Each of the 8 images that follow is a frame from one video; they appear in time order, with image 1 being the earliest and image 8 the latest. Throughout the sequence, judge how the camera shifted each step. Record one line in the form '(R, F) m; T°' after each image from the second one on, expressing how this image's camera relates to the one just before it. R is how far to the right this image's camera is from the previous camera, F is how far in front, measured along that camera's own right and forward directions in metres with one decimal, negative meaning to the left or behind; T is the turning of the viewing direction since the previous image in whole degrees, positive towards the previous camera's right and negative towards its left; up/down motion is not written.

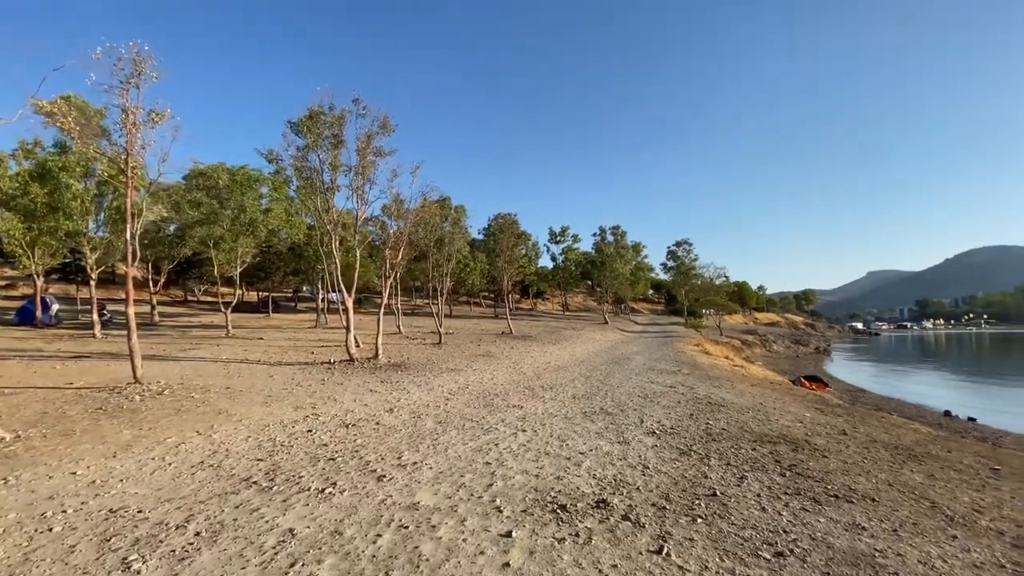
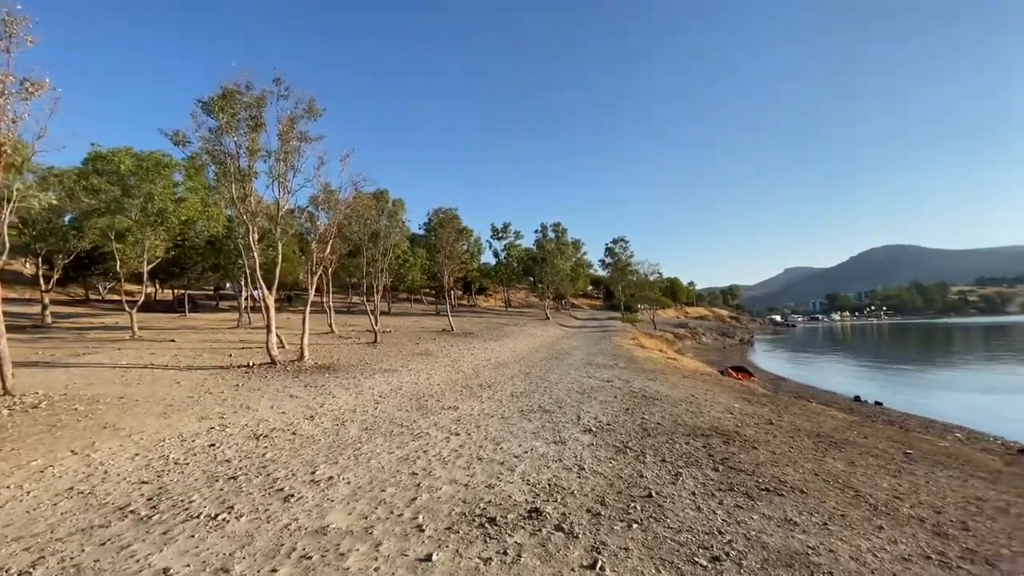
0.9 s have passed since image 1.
(+0.3, +0.8) m; +7°
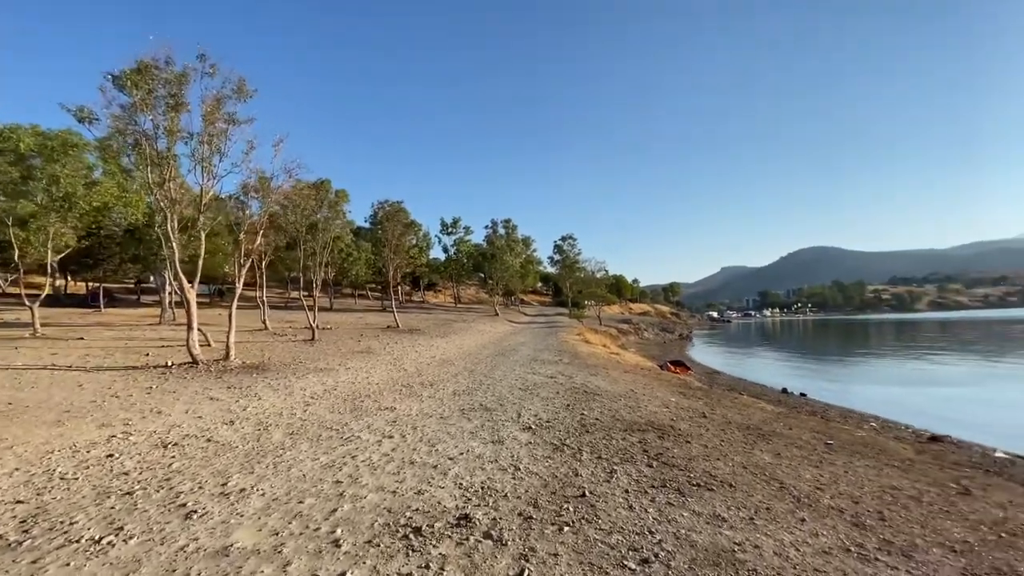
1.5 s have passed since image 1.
(+0.3, +0.4) m; +6°
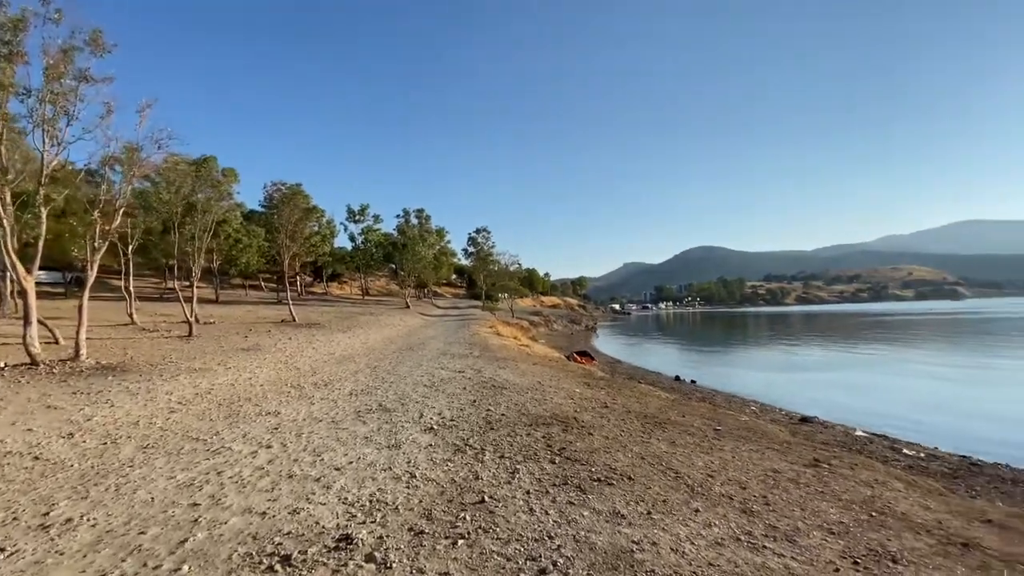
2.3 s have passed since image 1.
(+0.3, +0.7) m; +11°
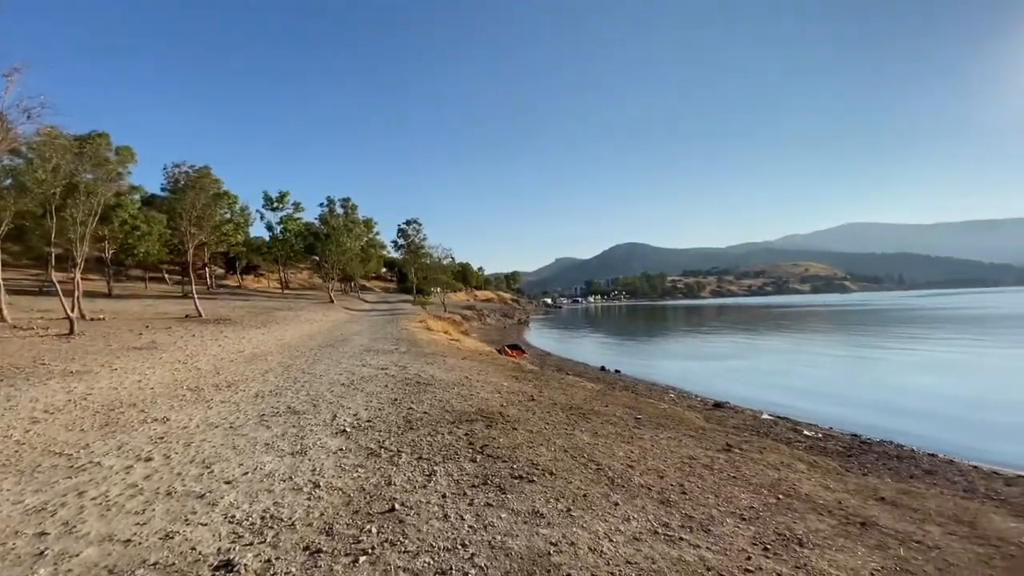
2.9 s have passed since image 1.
(+0.3, +0.5) m; +8°
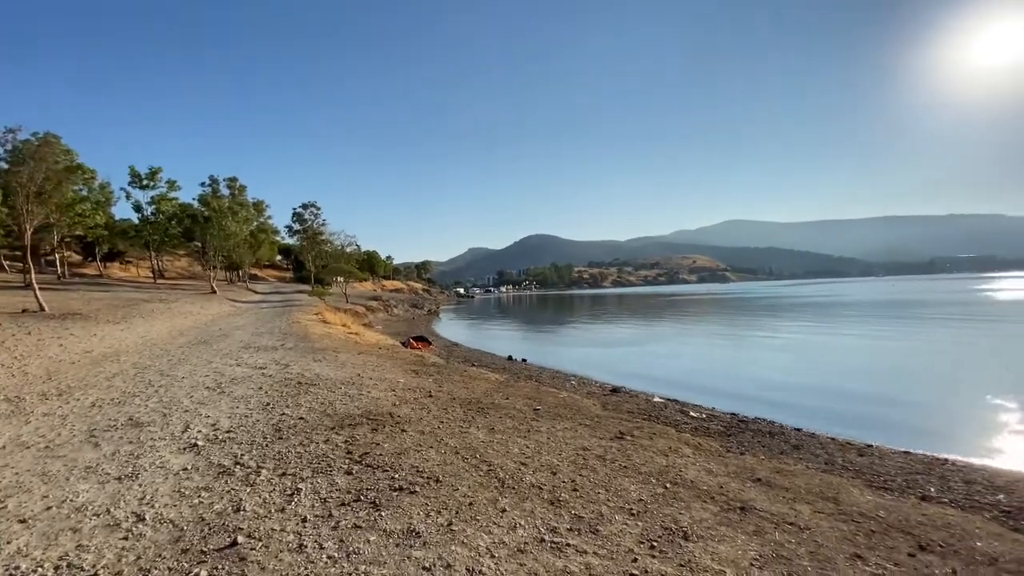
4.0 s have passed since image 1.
(+0.5, +0.8) m; +11°
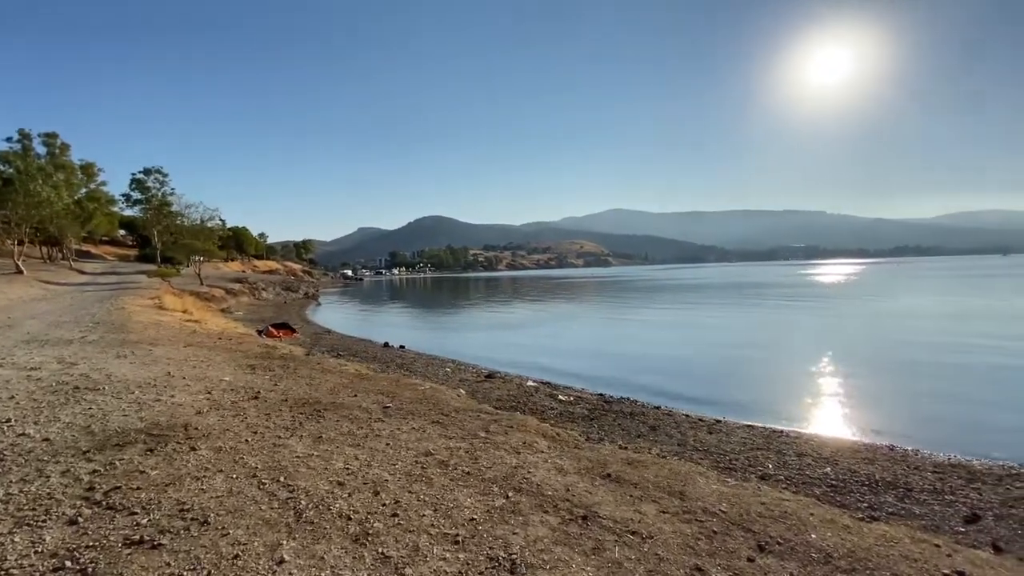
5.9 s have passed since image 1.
(+1.2, +1.5) m; +13°
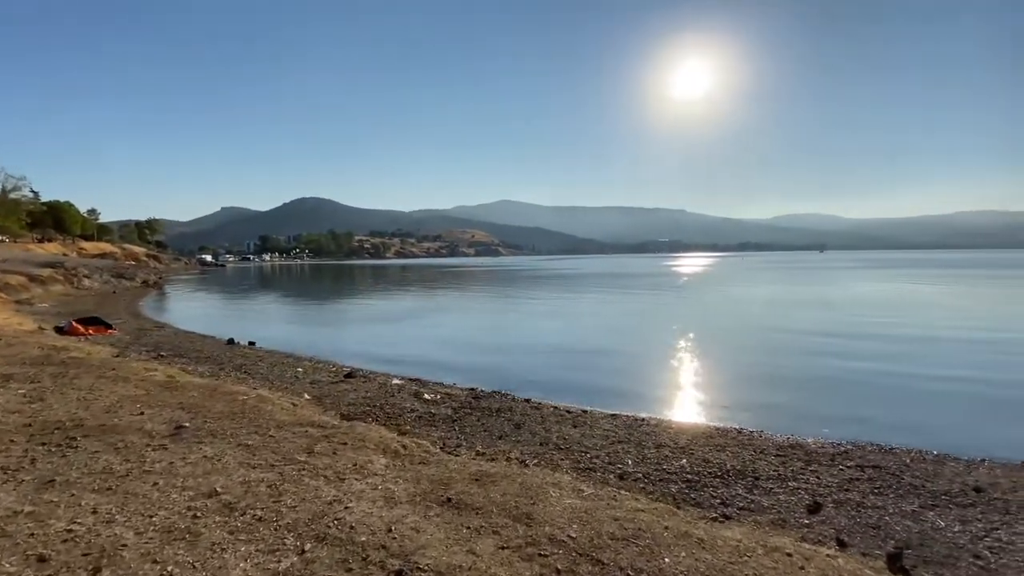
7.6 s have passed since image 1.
(+1.0, +1.5) m; +13°
